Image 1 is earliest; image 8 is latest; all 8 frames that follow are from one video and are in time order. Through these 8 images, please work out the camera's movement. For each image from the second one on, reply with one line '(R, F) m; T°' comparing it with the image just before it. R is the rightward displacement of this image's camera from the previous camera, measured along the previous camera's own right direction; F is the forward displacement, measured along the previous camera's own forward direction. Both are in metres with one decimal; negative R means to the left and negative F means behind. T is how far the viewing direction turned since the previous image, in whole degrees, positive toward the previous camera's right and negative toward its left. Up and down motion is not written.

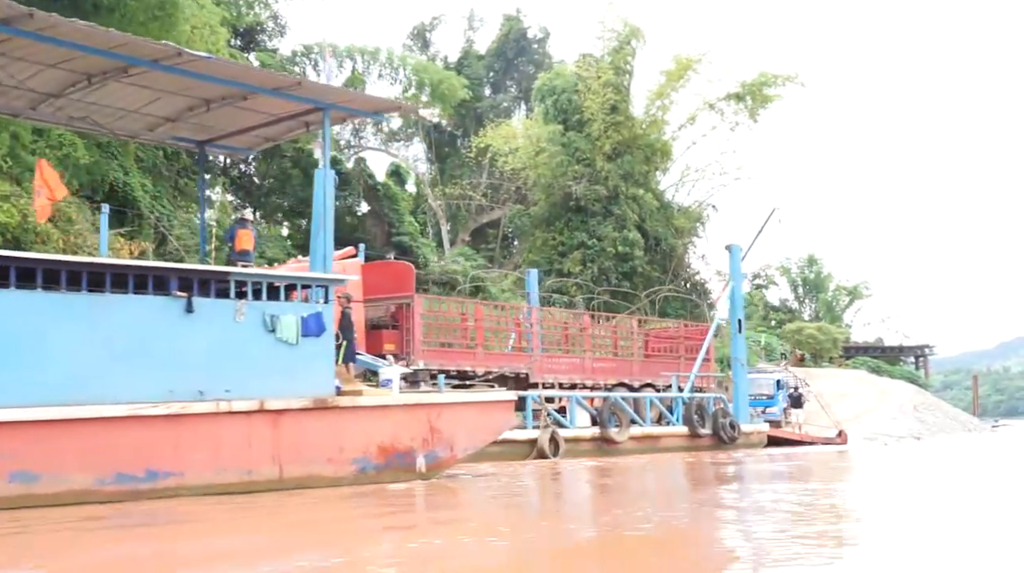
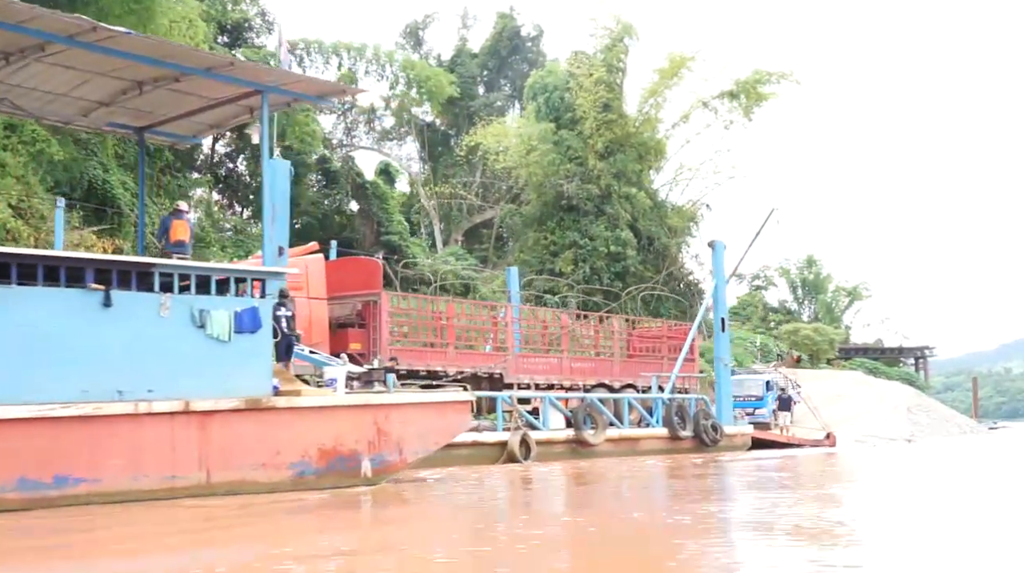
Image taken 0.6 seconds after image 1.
(+0.3, +0.4) m; 0°
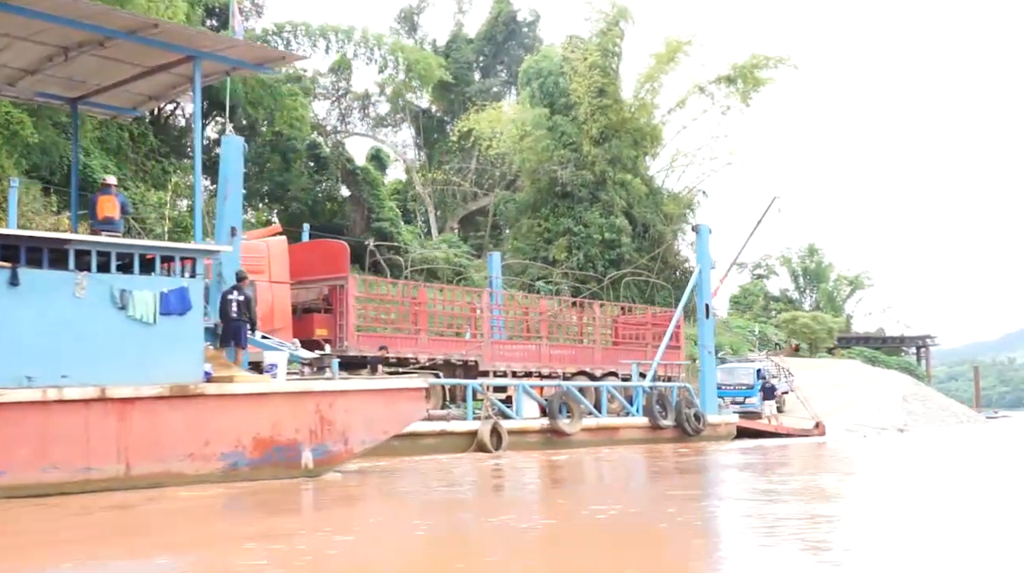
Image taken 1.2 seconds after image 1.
(+0.3, +0.4) m; 0°
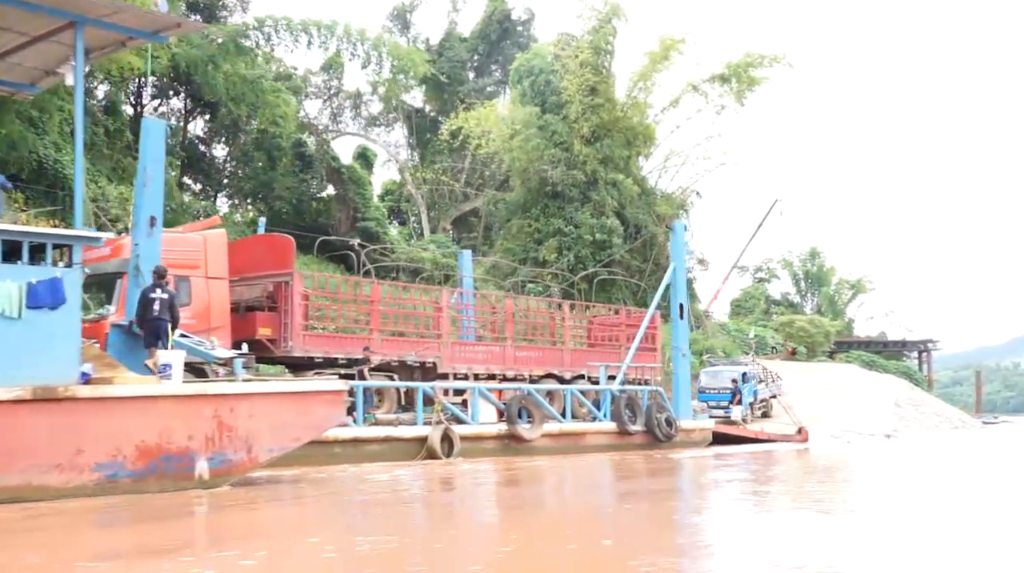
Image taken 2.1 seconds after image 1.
(+0.5, +0.6) m; 0°
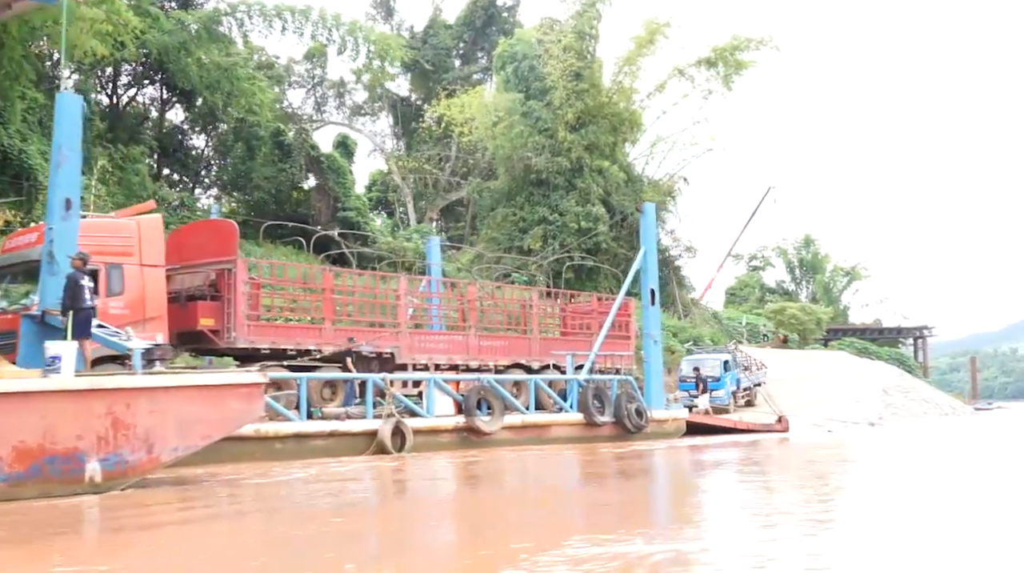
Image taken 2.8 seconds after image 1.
(+0.4, +0.5) m; 0°
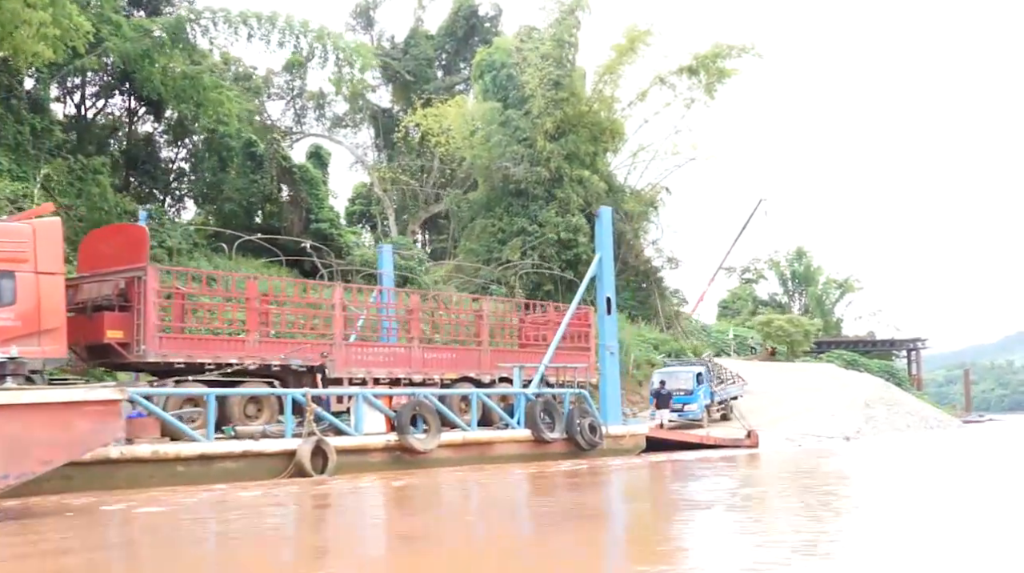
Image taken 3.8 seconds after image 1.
(+0.6, +0.7) m; 0°
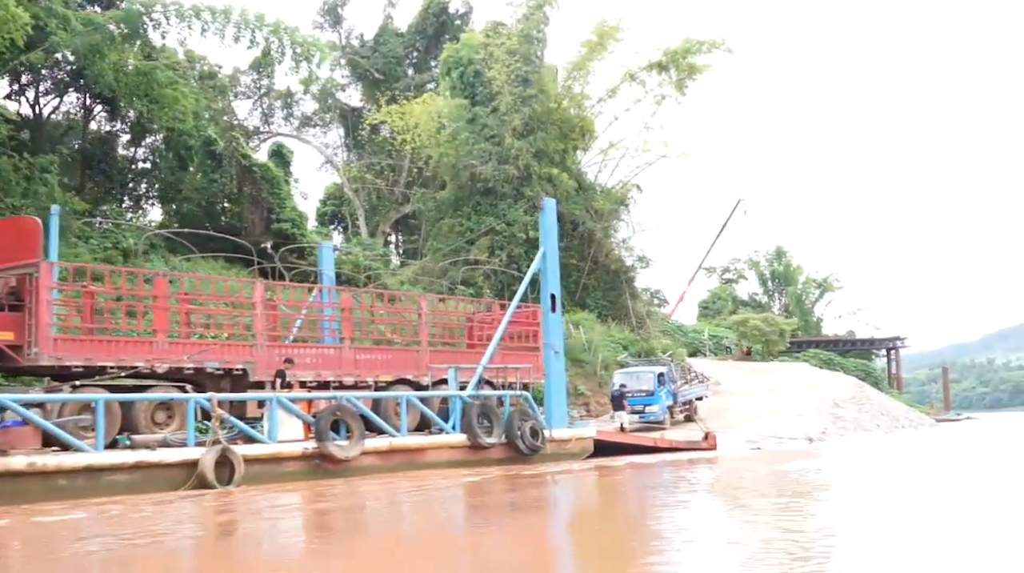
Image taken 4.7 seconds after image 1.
(+0.5, +0.7) m; +1°
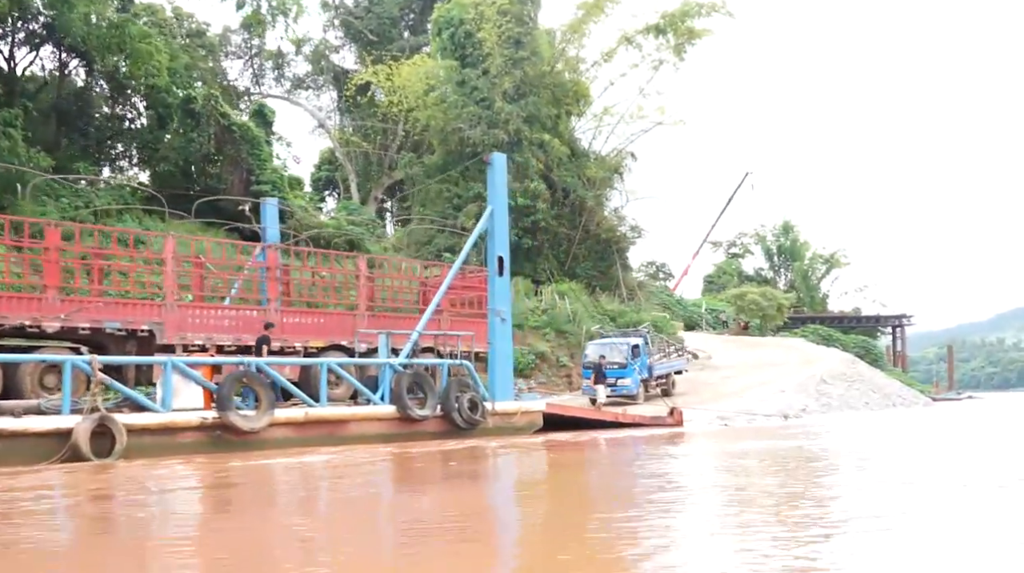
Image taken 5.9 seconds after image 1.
(+0.7, +0.9) m; 0°
